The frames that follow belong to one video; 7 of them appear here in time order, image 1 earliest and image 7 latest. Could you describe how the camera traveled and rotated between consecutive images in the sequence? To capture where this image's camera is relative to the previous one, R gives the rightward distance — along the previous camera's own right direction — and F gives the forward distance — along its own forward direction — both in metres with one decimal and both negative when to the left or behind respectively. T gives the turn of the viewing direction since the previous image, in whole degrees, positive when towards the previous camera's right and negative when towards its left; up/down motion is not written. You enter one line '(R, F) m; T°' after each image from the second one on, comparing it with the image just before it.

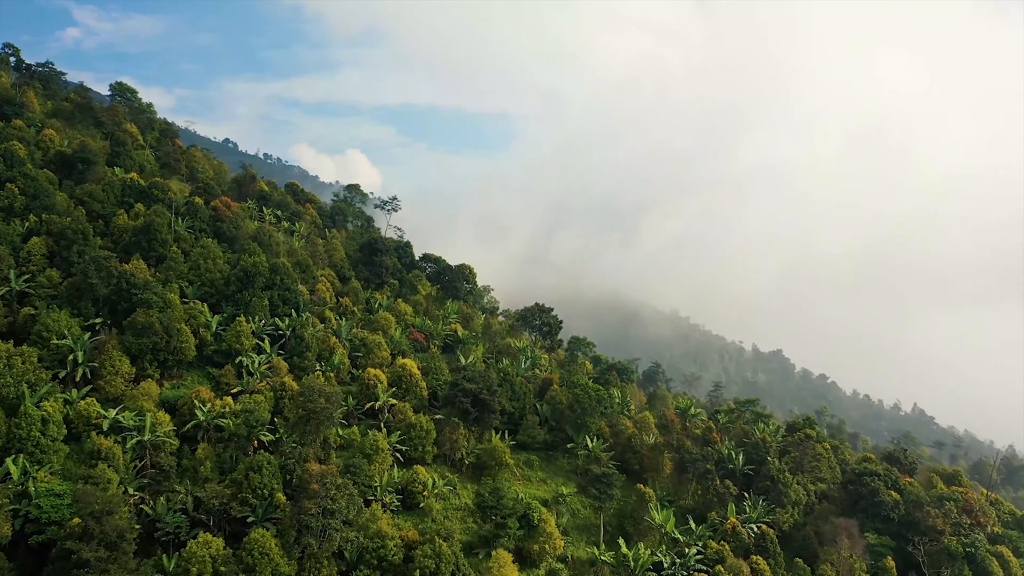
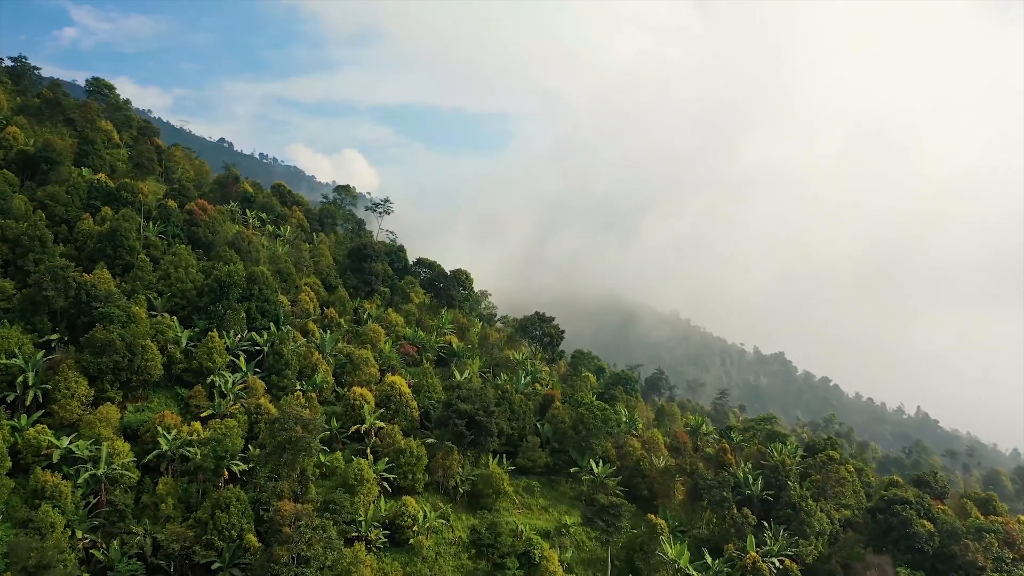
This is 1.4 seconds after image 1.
(0.0, +2.7) m; 0°
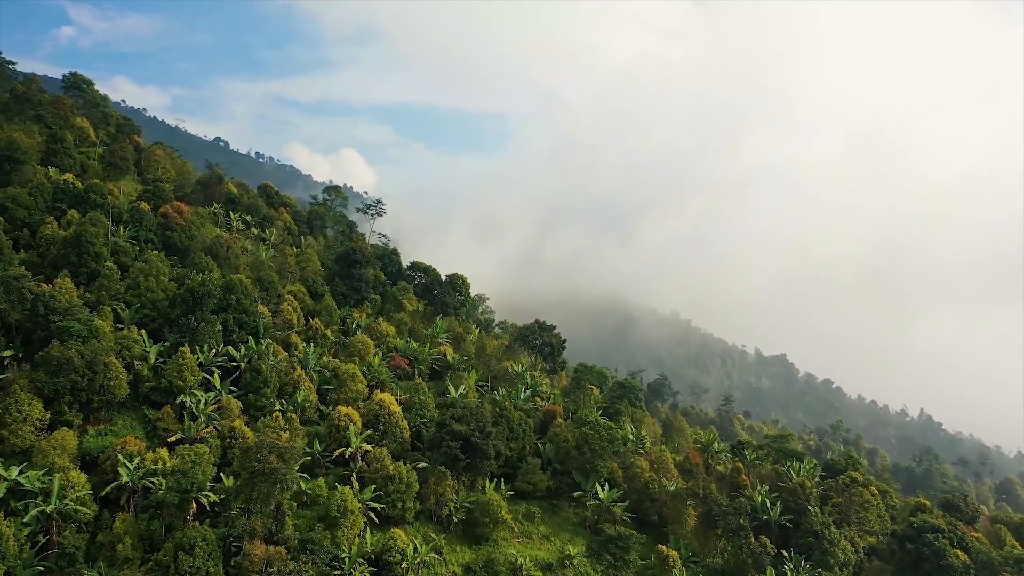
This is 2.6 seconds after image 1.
(0.0, +2.4) m; 0°
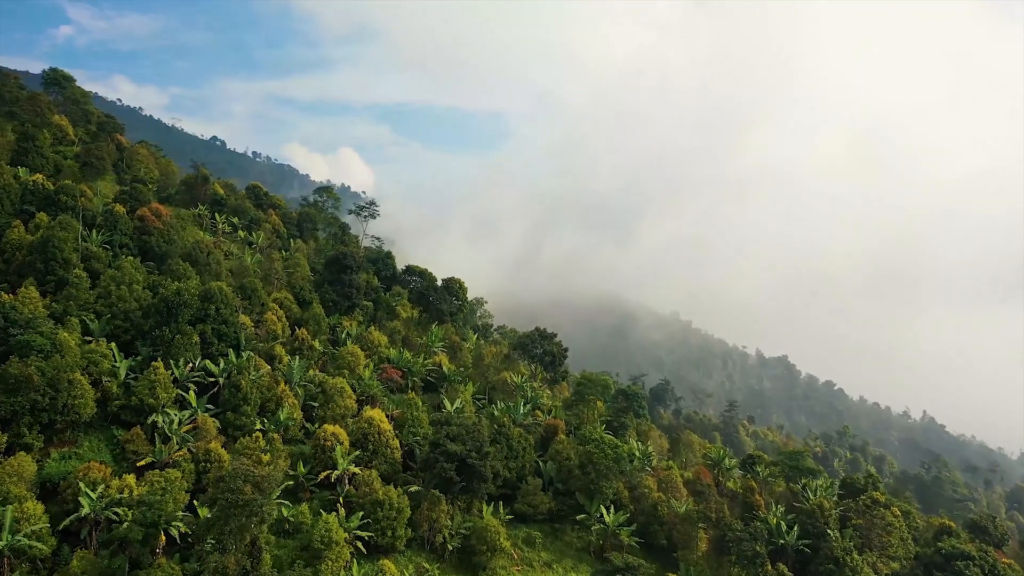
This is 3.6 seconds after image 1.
(0.0, +1.9) m; 0°
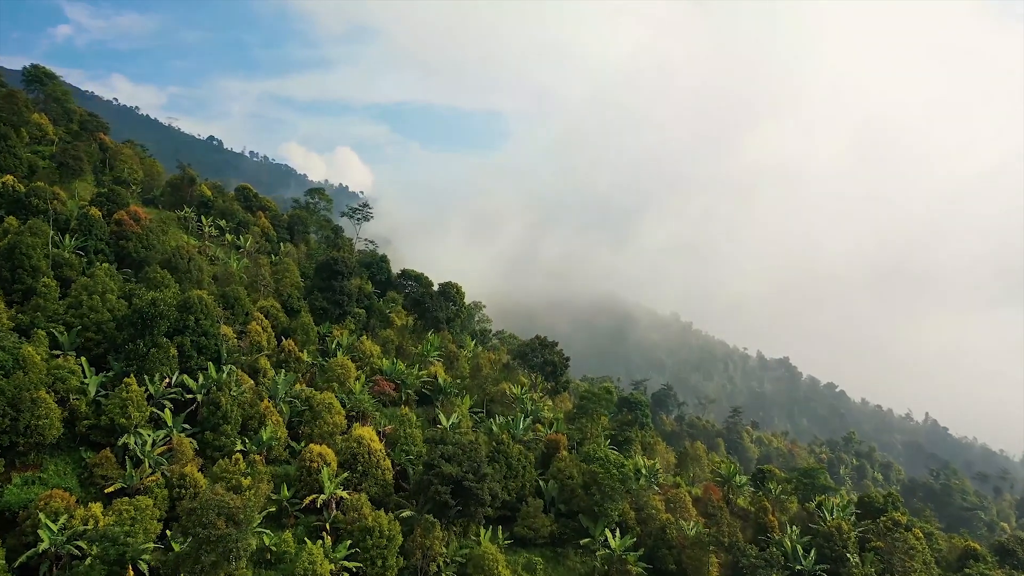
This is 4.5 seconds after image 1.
(0.0, +1.7) m; 0°
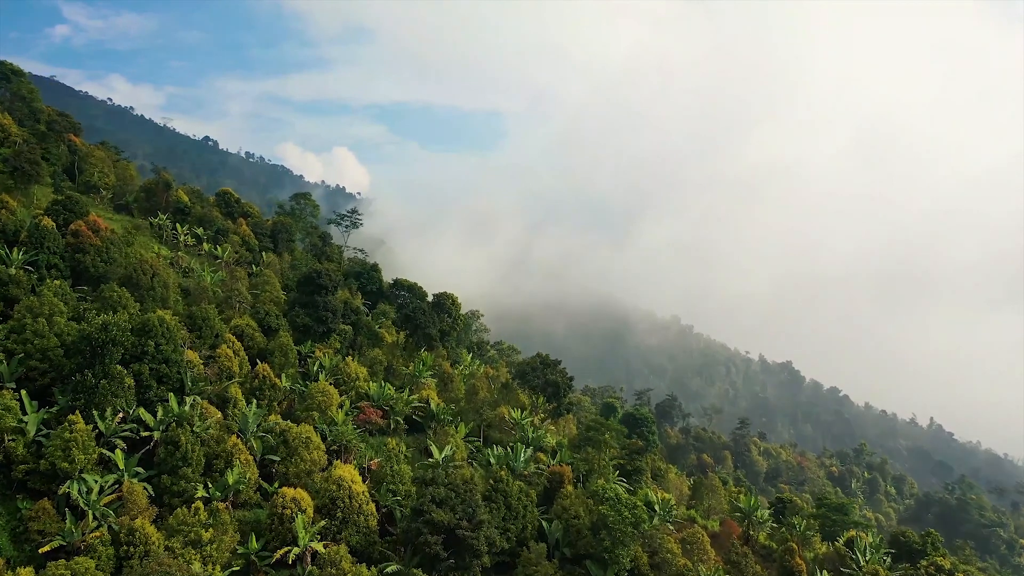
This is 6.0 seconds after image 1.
(0.0, +2.8) m; 0°
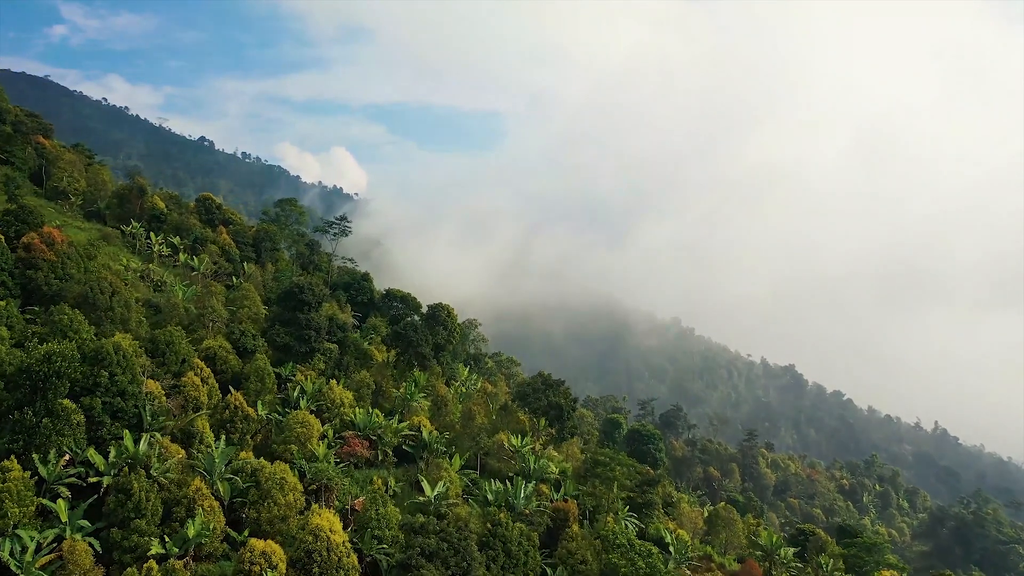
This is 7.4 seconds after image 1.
(0.0, +2.6) m; 0°
